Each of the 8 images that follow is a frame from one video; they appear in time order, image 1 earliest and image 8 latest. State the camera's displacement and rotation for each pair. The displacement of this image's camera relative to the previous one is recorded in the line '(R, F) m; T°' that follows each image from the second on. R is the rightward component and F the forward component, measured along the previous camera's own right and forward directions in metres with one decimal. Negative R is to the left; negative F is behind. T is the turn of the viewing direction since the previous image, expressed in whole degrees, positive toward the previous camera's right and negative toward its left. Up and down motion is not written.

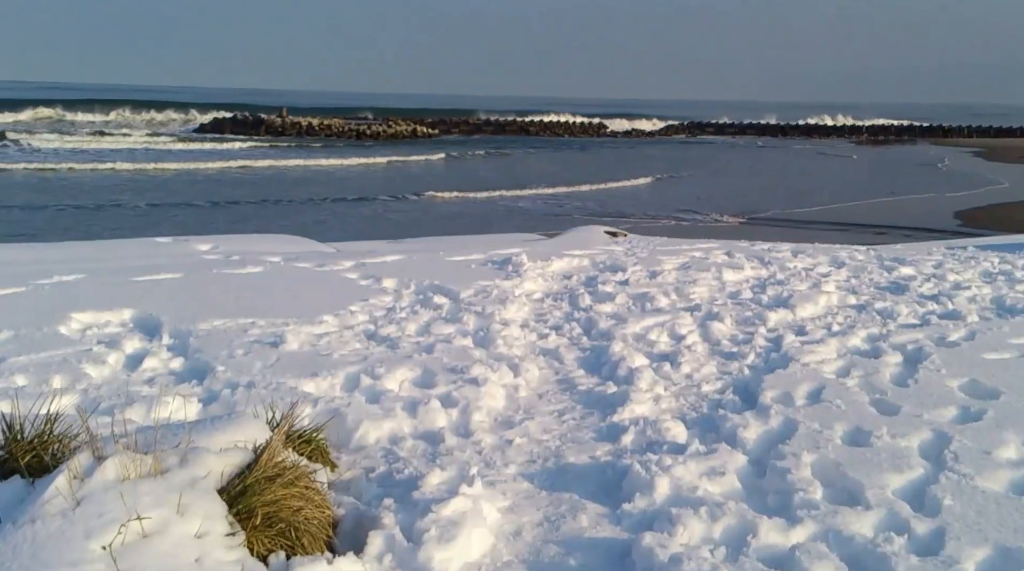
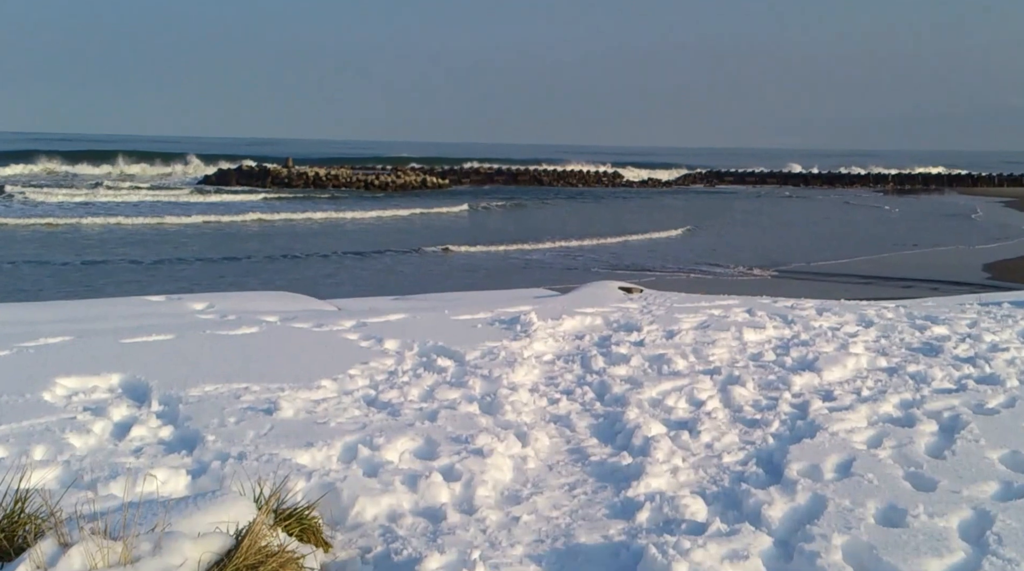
(+0.1, +0.4) m; -1°
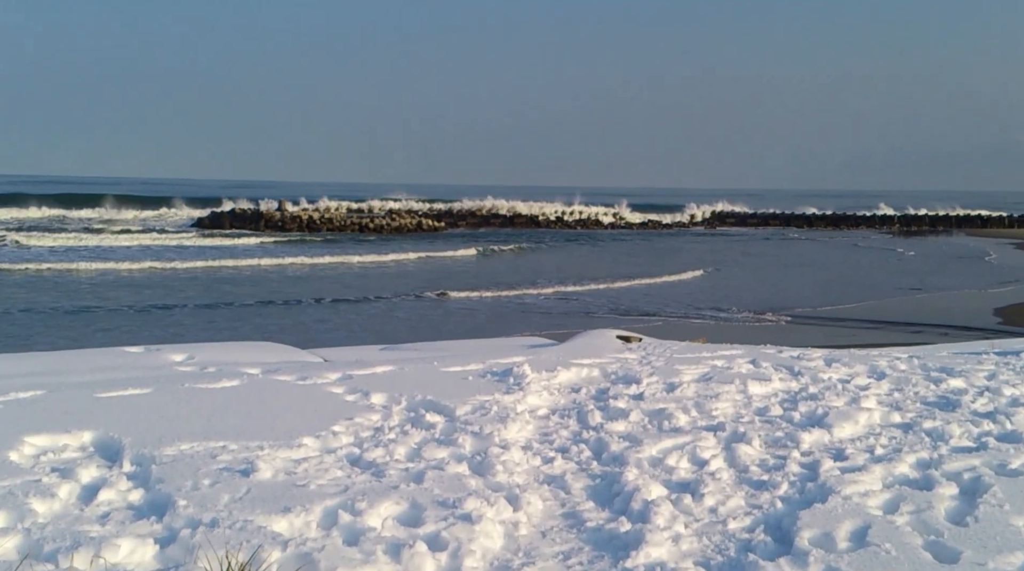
(0.0, +0.4) m; 0°
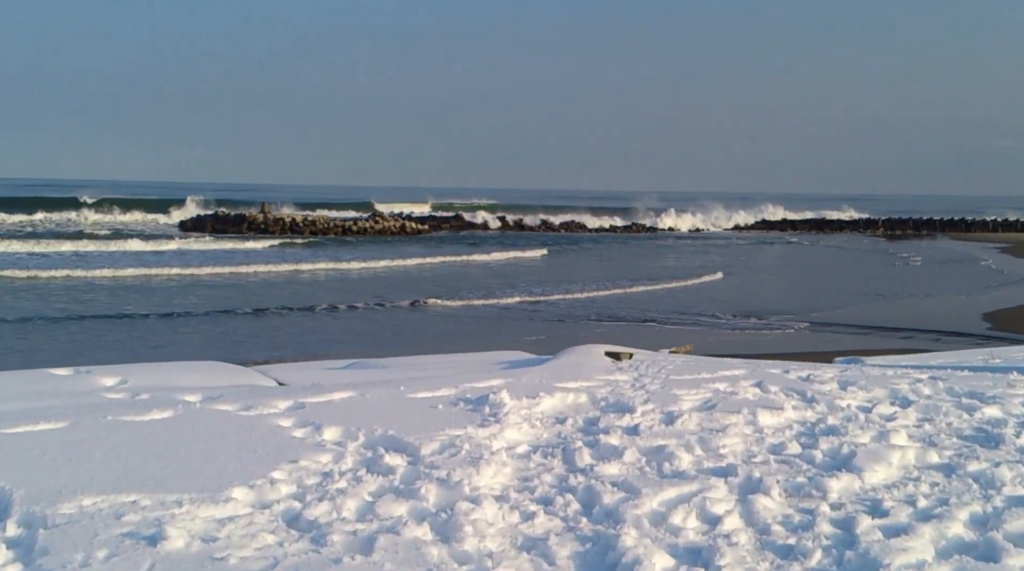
(+0.1, +1.2) m; +1°
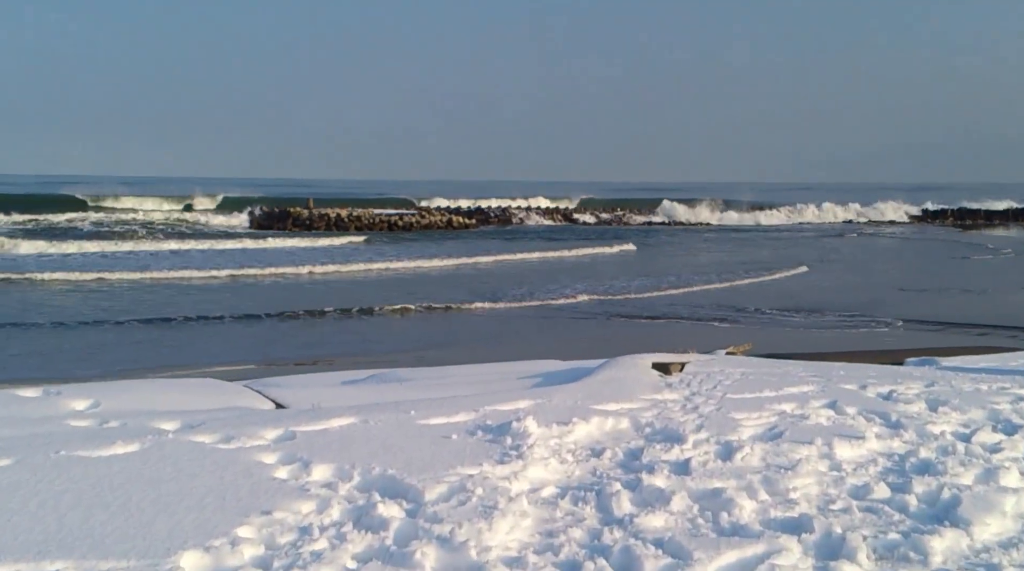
(+0.2, +1.3) m; -2°
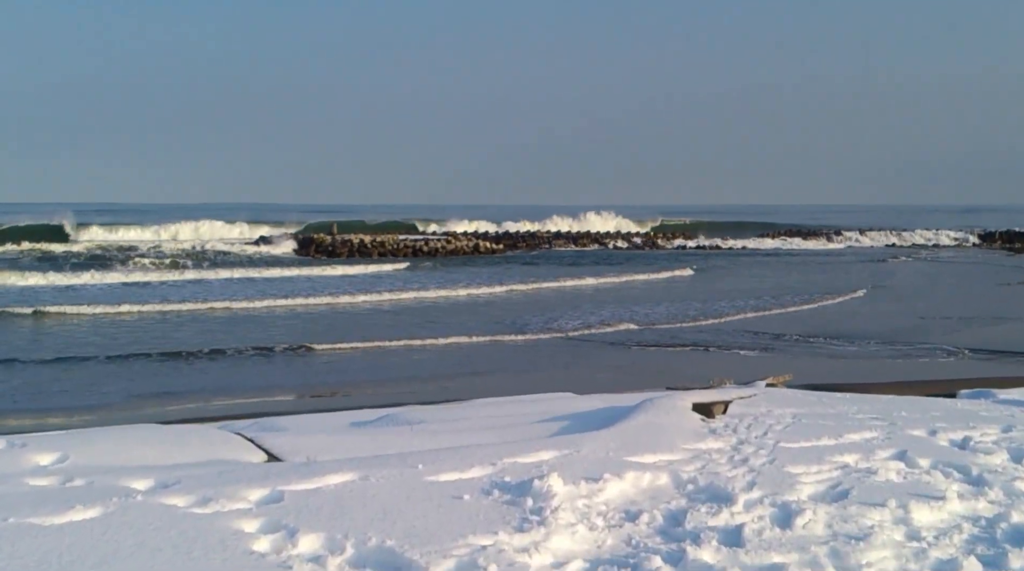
(+0.1, +0.9) m; -1°
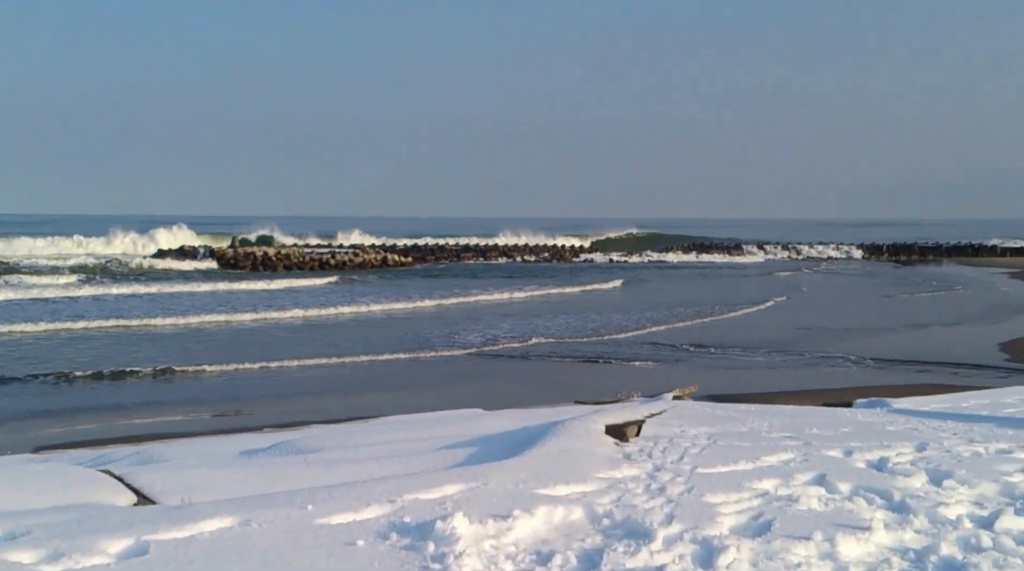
(0.0, +0.4) m; +4°
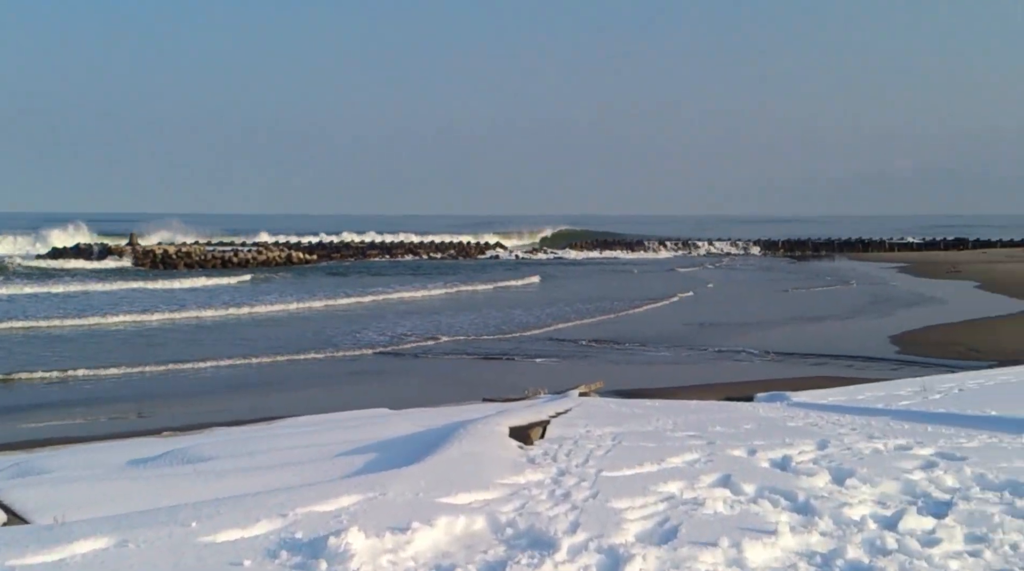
(0.0, +0.2) m; +4°
